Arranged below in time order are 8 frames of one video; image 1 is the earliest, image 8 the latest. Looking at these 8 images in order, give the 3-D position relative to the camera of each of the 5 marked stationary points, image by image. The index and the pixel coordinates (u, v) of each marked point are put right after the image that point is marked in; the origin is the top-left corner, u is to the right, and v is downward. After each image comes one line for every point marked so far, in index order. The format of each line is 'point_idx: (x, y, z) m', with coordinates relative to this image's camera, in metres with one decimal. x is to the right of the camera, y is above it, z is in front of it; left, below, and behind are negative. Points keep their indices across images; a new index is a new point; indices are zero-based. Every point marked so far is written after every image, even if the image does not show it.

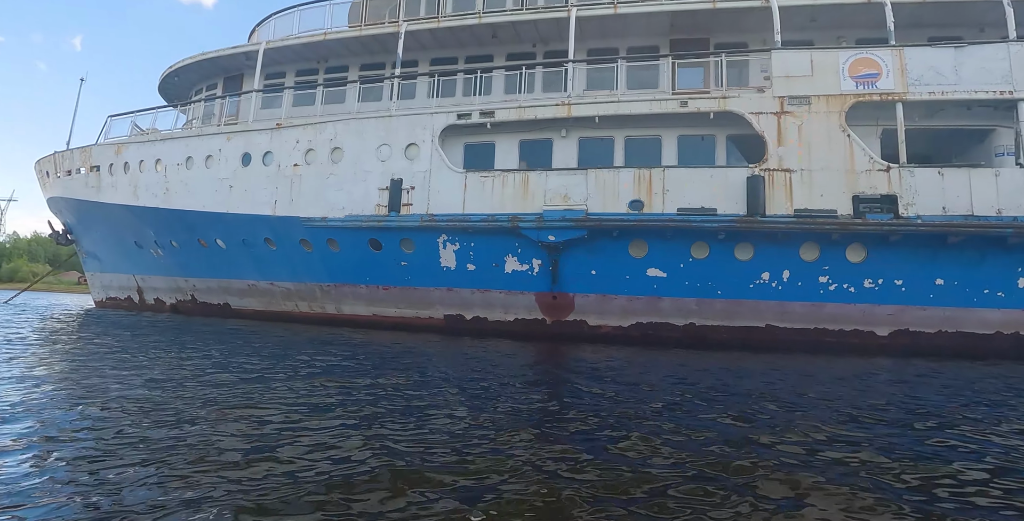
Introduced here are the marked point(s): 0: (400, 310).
0: (-2.1, -0.9, +10.7) m
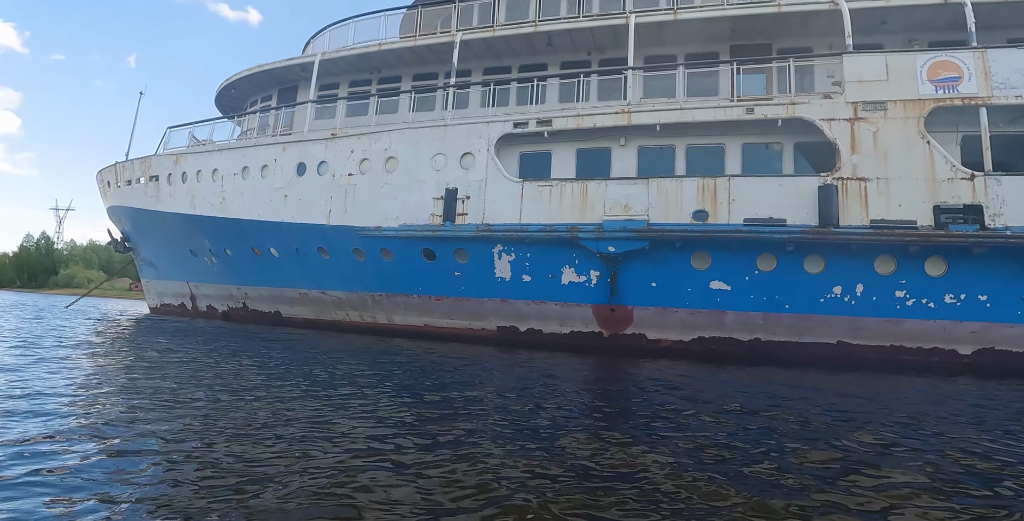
0: (-1.1, -1.1, +10.6) m
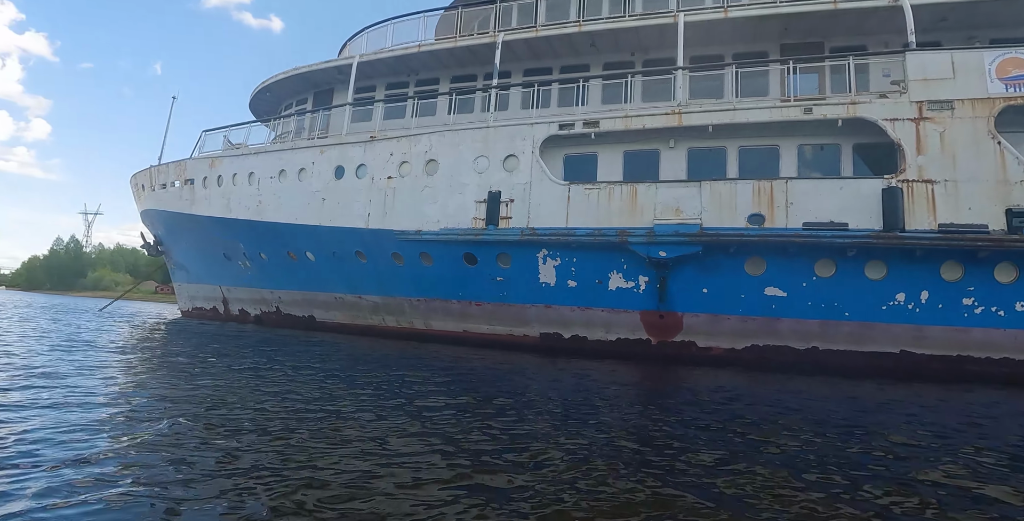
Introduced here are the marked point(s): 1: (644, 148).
0: (-0.4, -1.2, +10.3) m
1: (+2.1, +1.8, +9.5) m
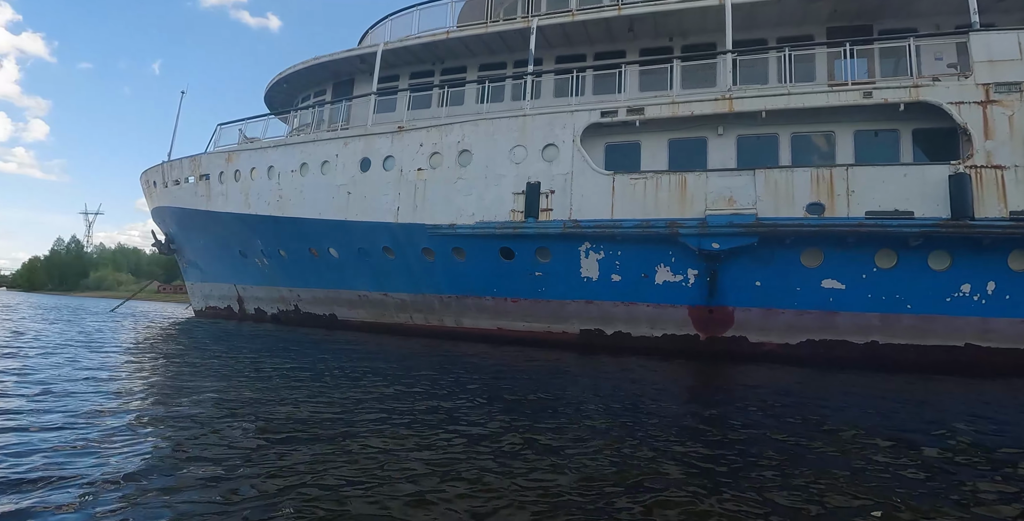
0: (+0.3, -1.1, +9.9) m
1: (+2.8, +1.9, +9.1) m
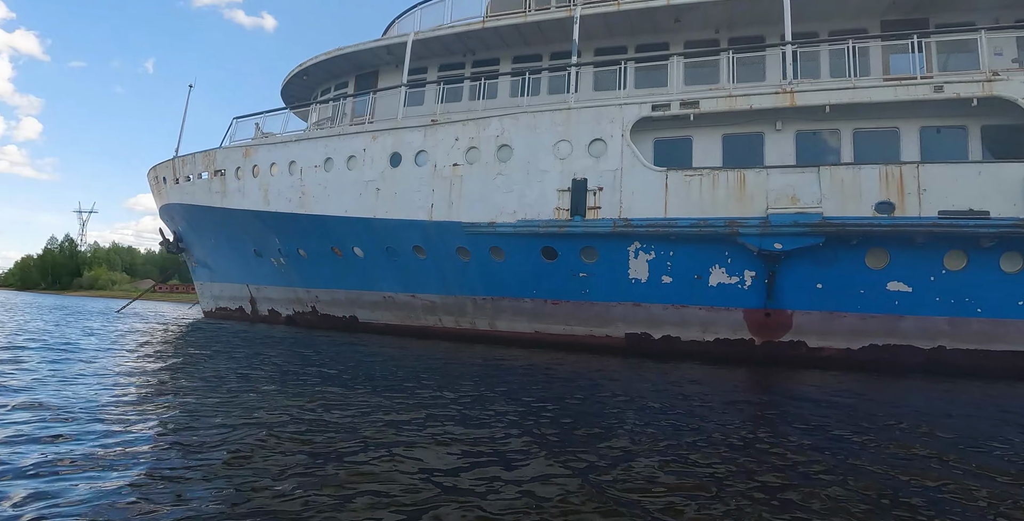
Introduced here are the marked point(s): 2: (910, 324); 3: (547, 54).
0: (+0.9, -1.1, +9.5) m
1: (+3.4, +1.9, +8.6) m
2: (+5.4, -0.9, +8.1) m
3: (+0.7, +3.9, +11.0) m
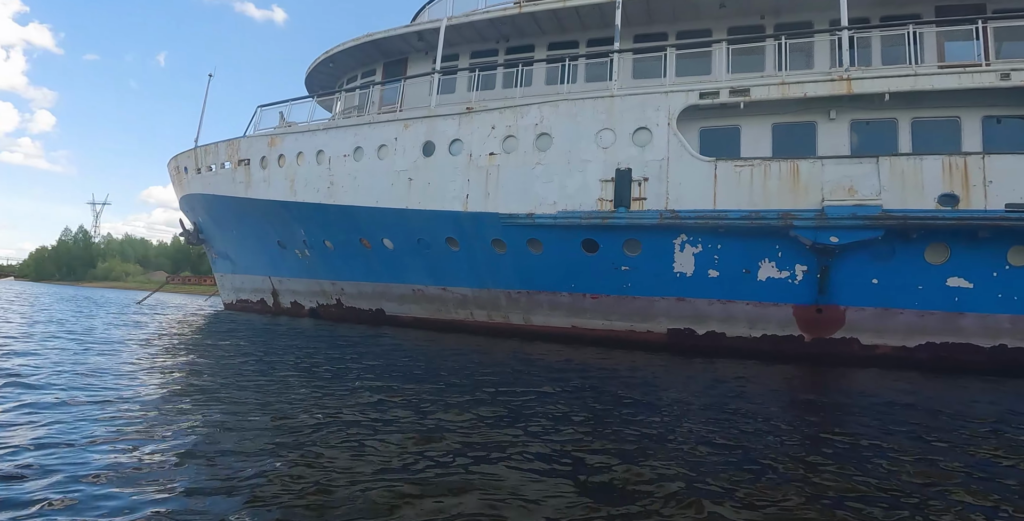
0: (+1.5, -1.0, +9.2) m
1: (+4.0, +2.0, +8.3) m
2: (+6.0, -0.8, +7.7) m
3: (+1.3, +4.0, +10.7) m
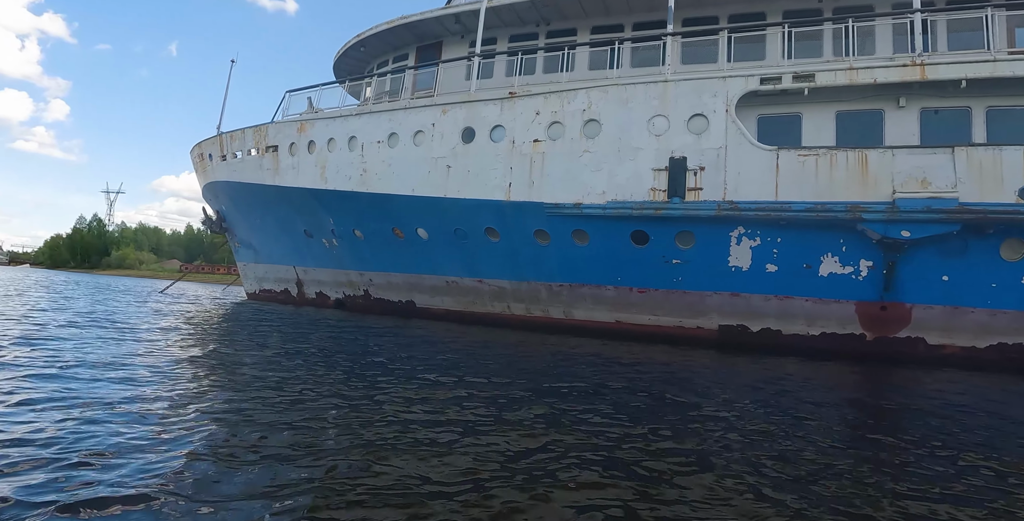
0: (+2.2, -0.9, +8.9) m
1: (+4.7, +2.1, +7.9) m
2: (+6.6, -0.8, +7.3) m
3: (+2.0, +4.1, +10.3) m
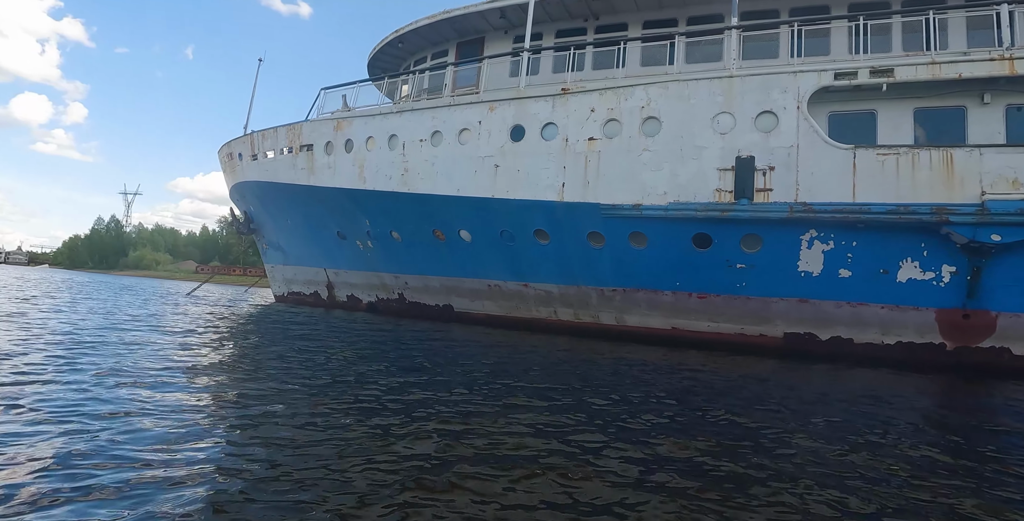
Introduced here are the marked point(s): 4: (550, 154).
0: (+3.0, -0.9, +8.5) m
1: (+5.5, +2.0, +7.5) m
2: (+7.4, -0.9, +6.9) m
3: (+2.9, +4.1, +10.0) m
4: (+0.6, +1.7, +9.2) m
